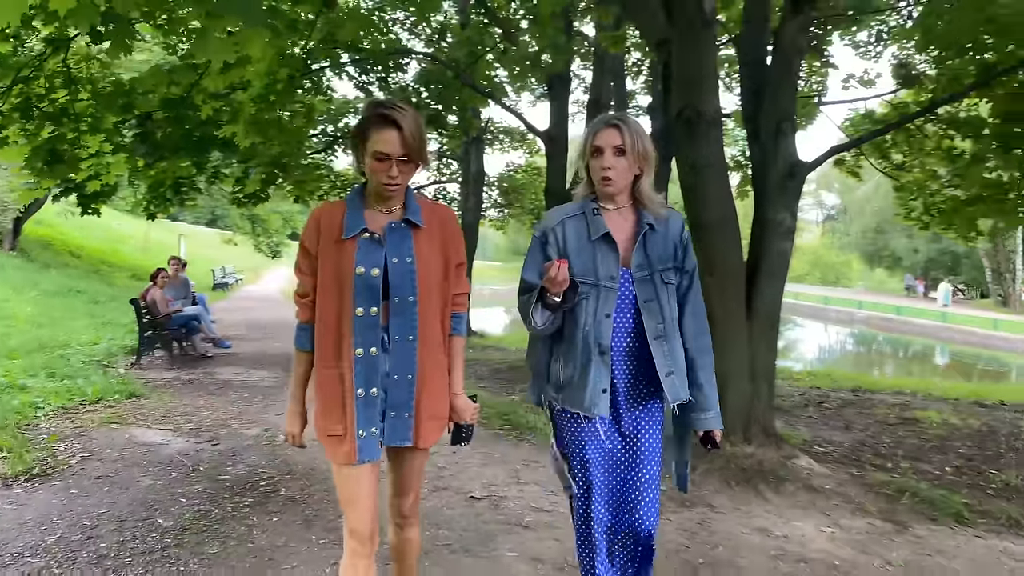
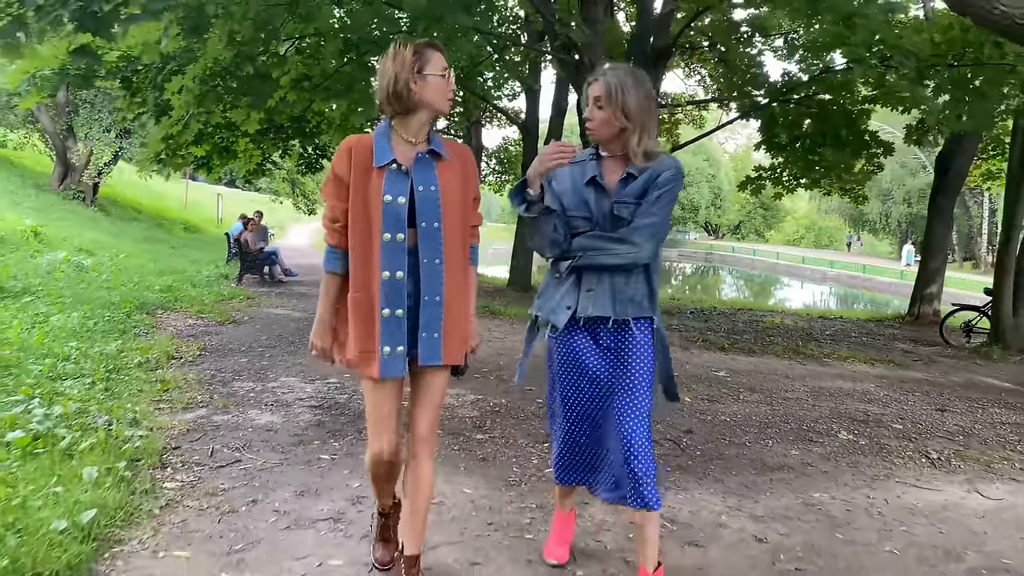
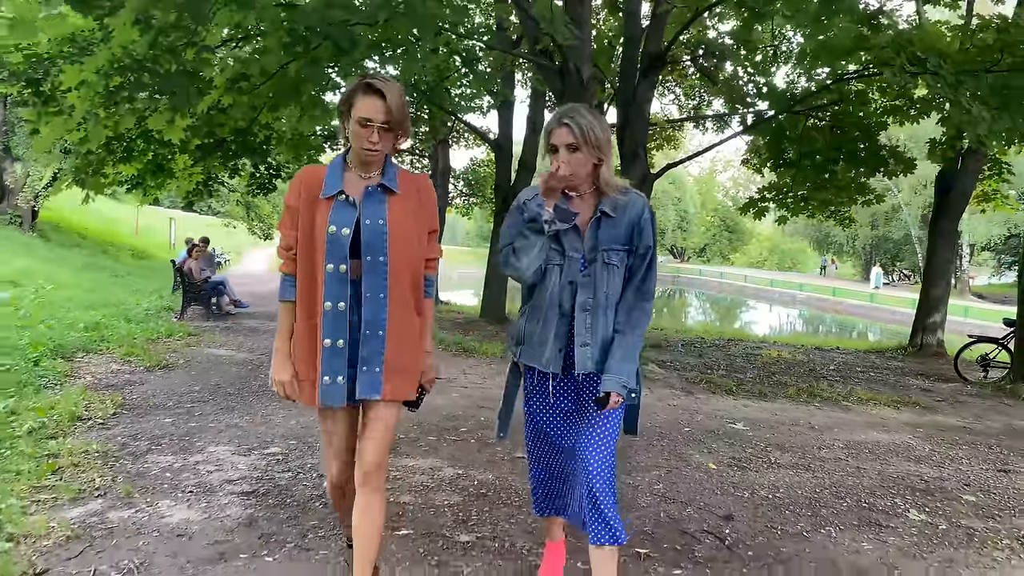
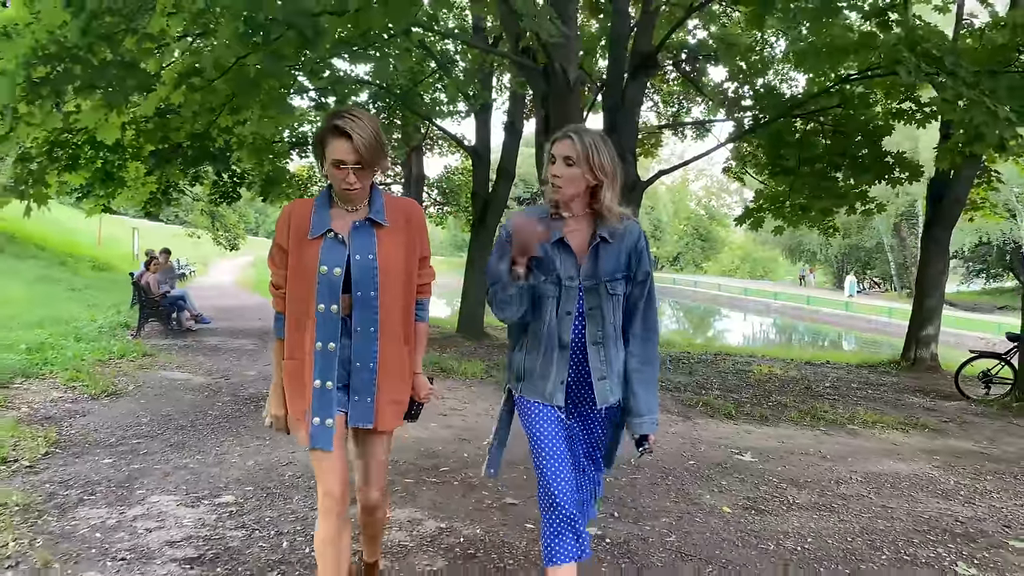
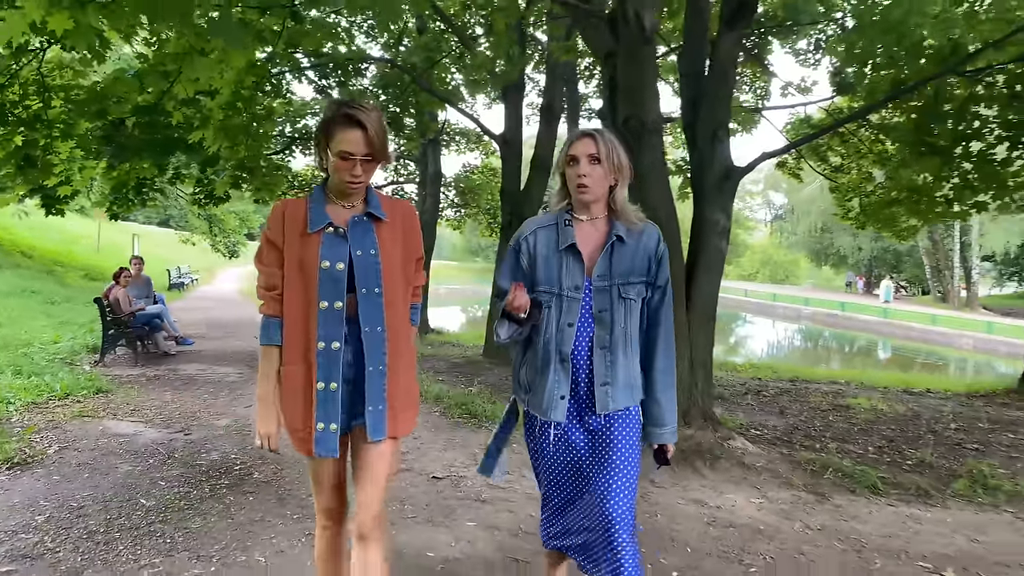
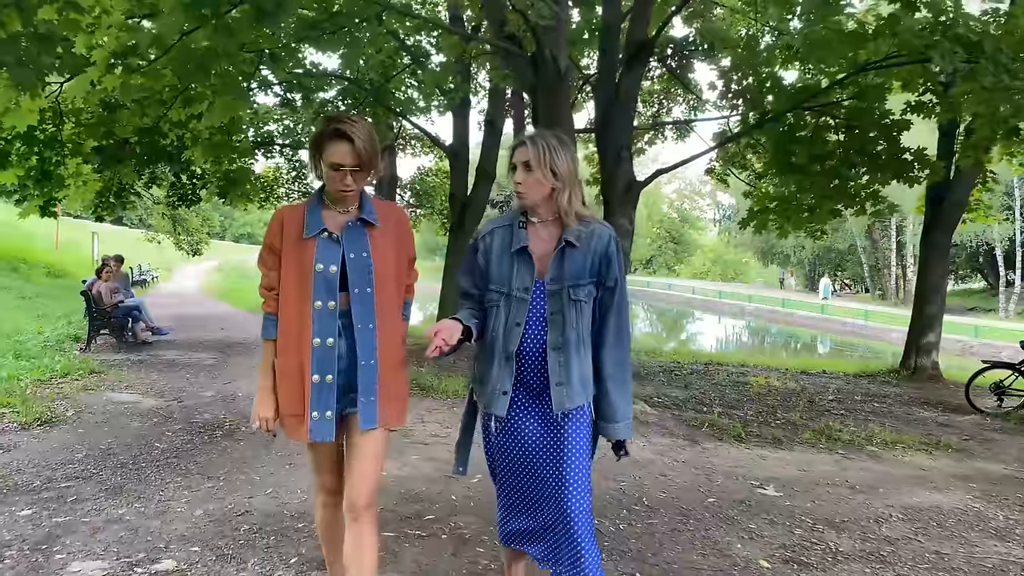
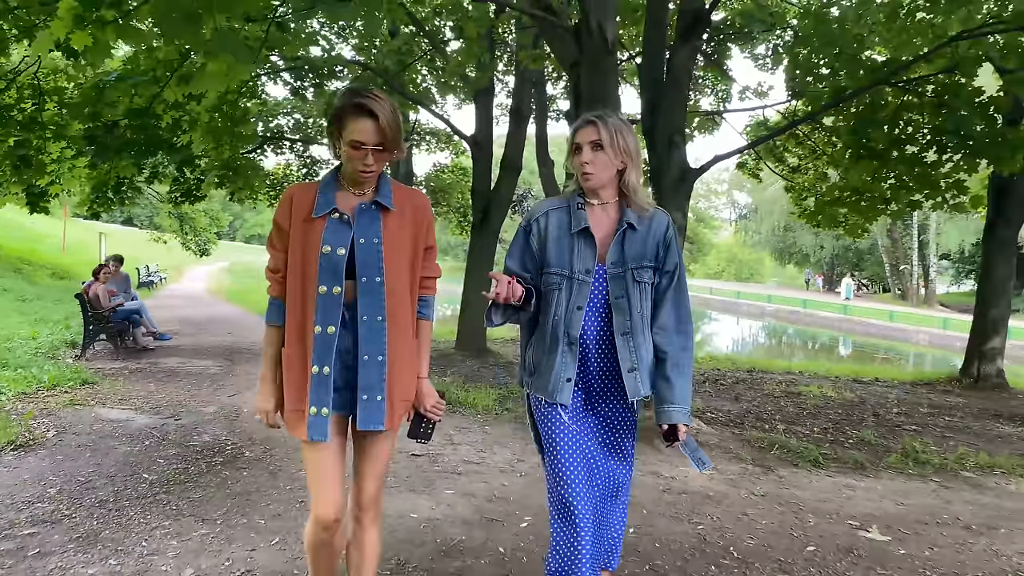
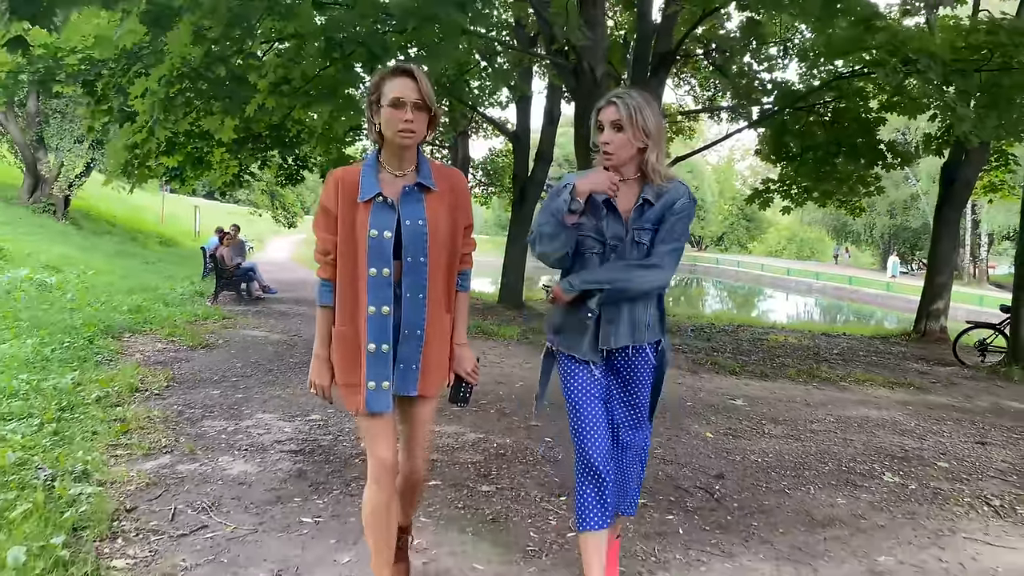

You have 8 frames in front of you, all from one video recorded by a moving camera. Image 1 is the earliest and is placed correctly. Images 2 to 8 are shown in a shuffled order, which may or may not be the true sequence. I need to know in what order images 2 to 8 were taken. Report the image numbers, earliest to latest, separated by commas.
5, 7, 6, 4, 3, 8, 2
